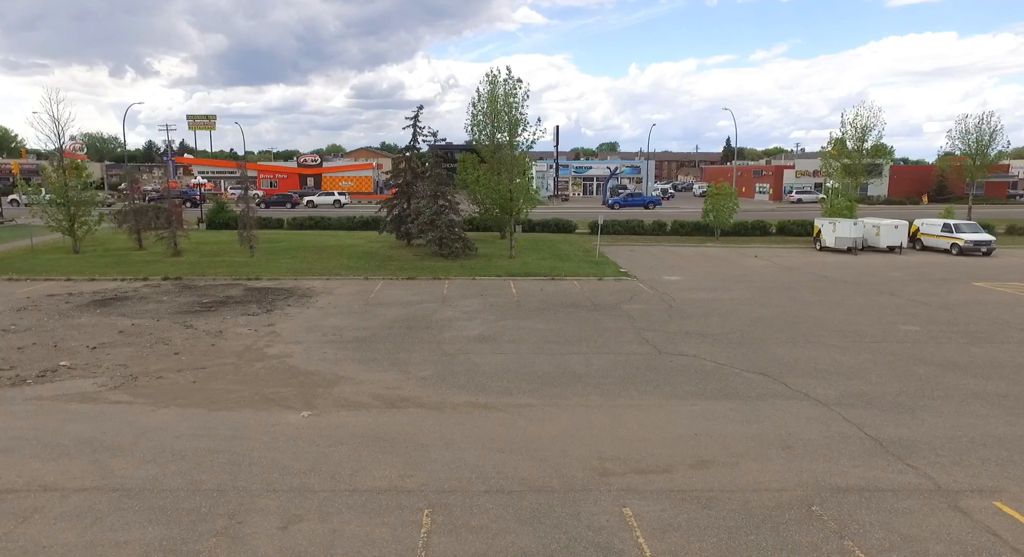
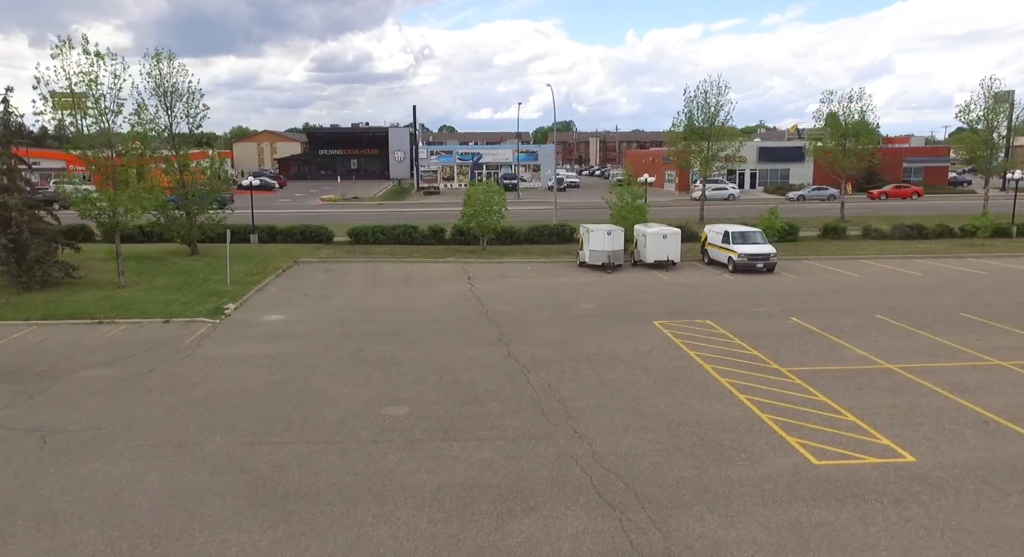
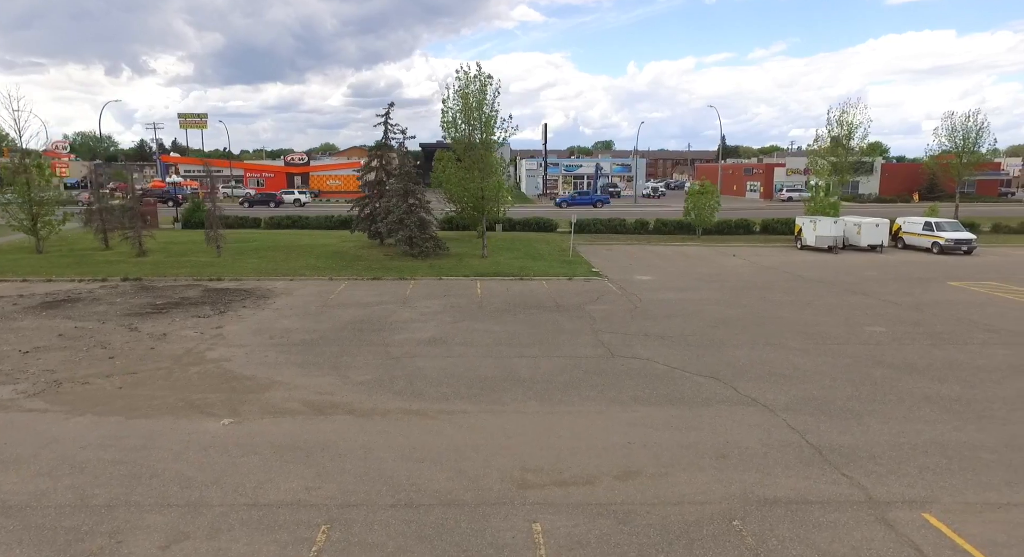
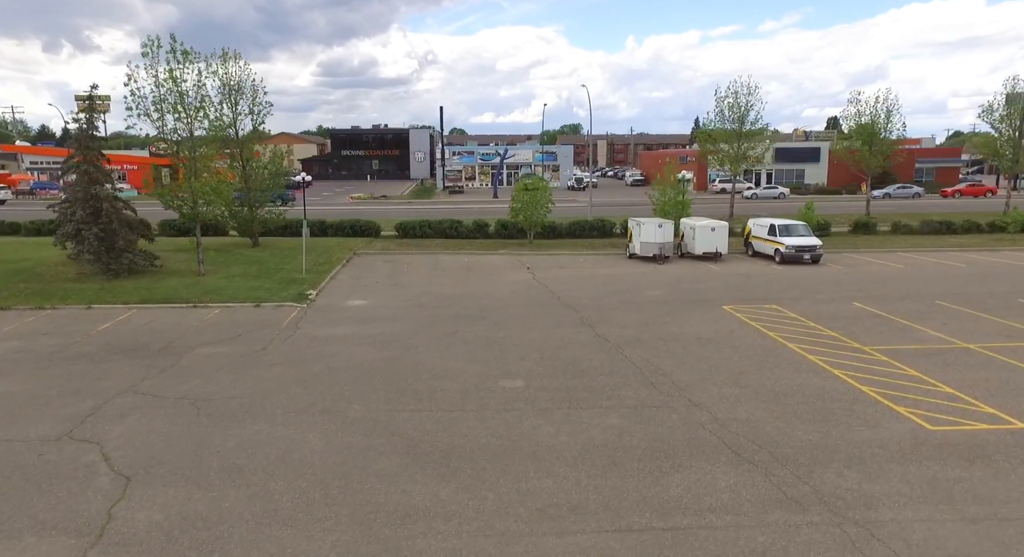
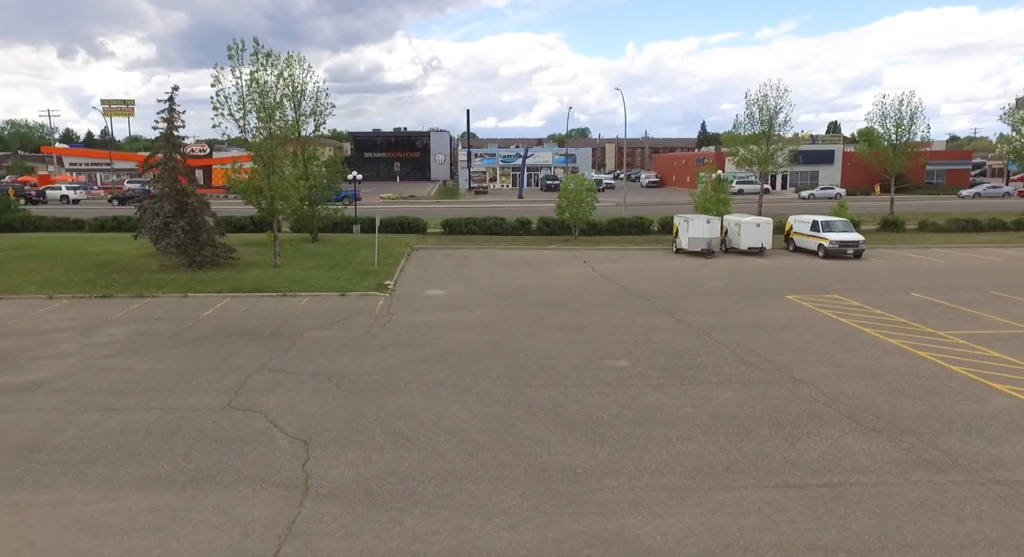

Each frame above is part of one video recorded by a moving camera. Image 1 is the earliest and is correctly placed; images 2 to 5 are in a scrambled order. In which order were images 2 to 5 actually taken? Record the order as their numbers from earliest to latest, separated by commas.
3, 5, 4, 2
